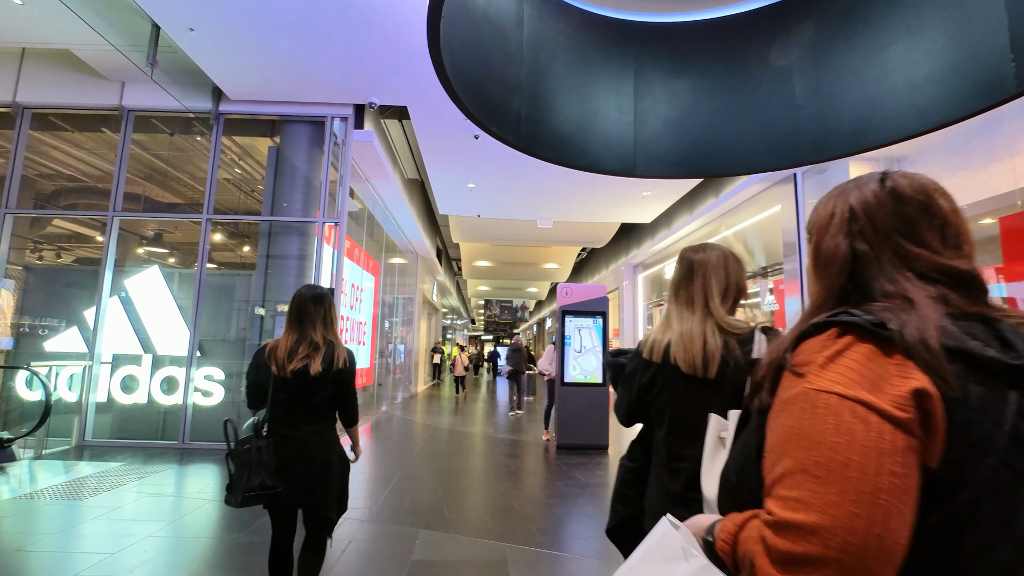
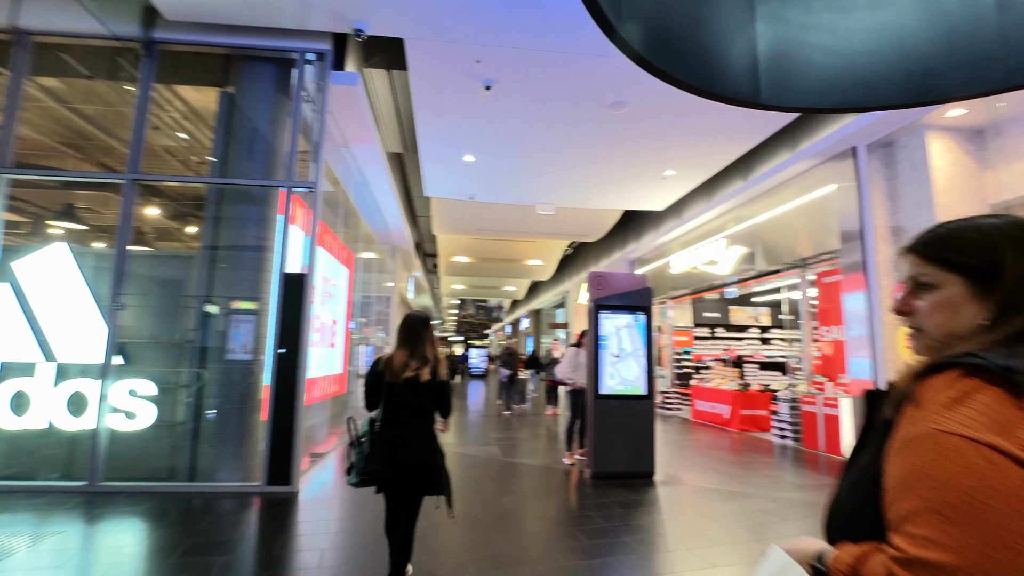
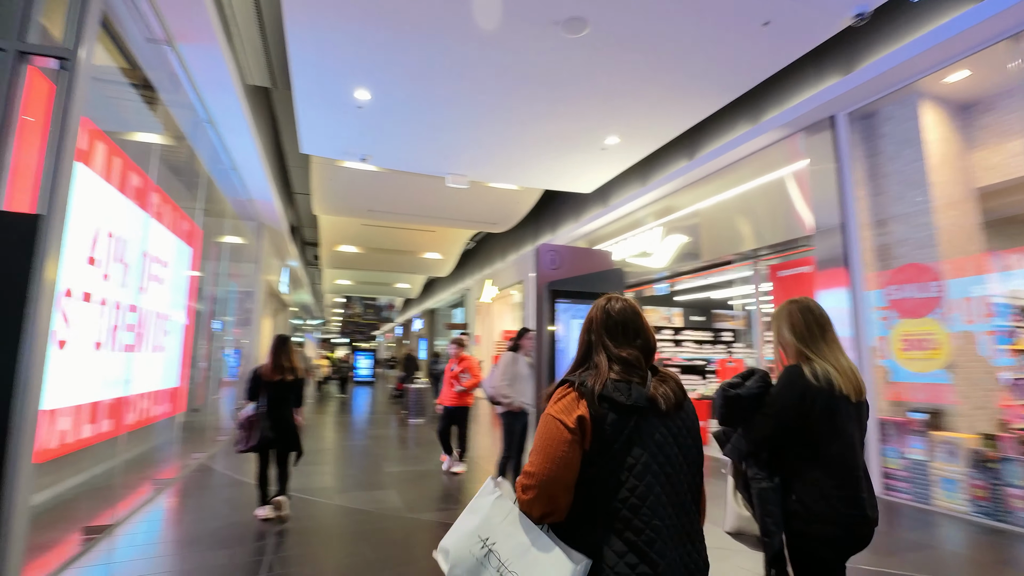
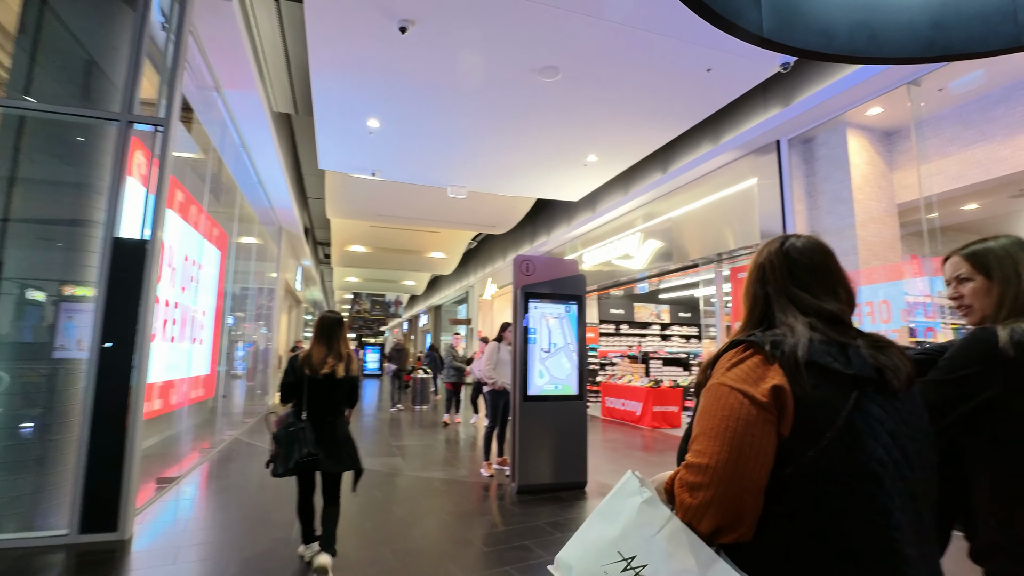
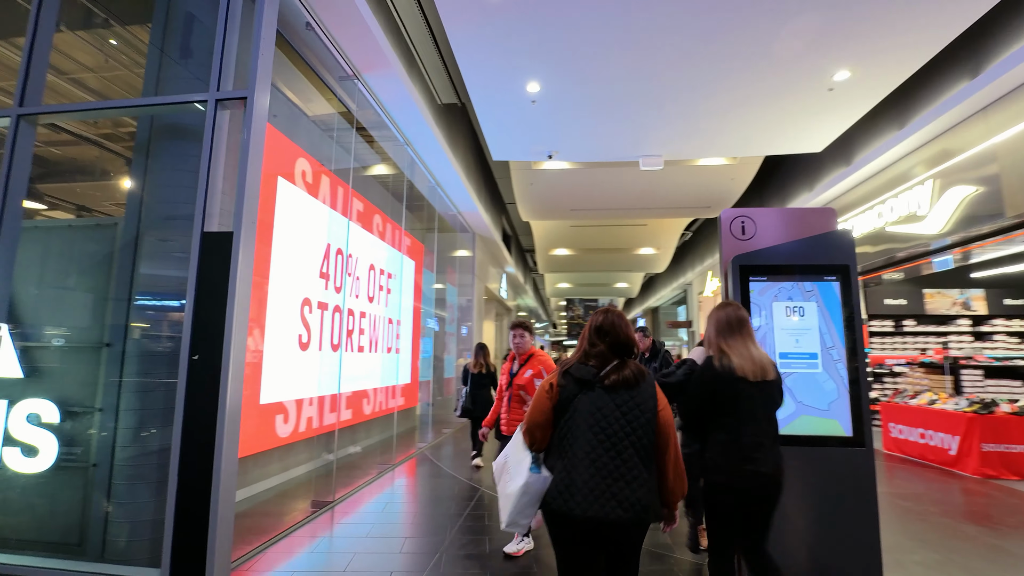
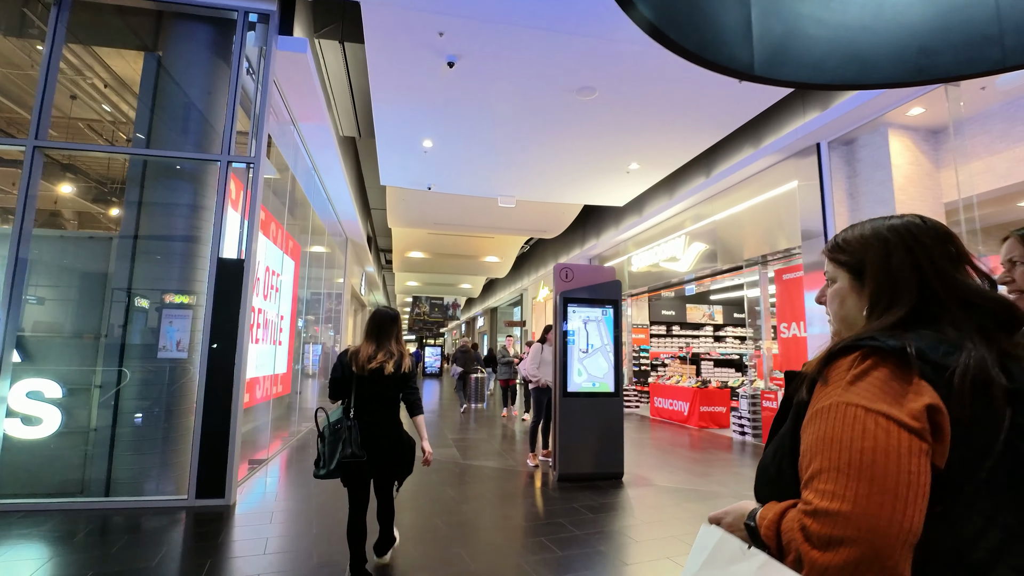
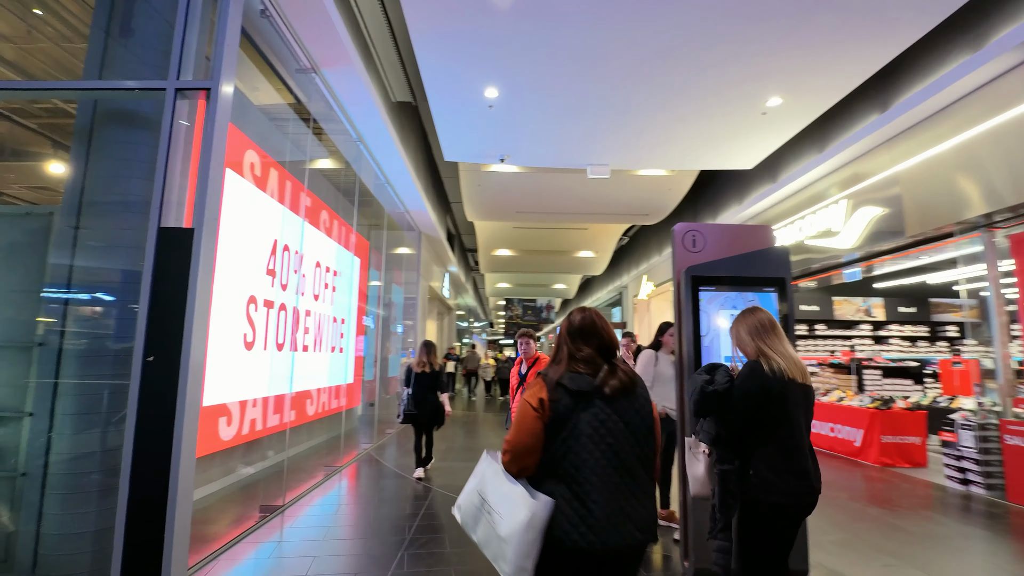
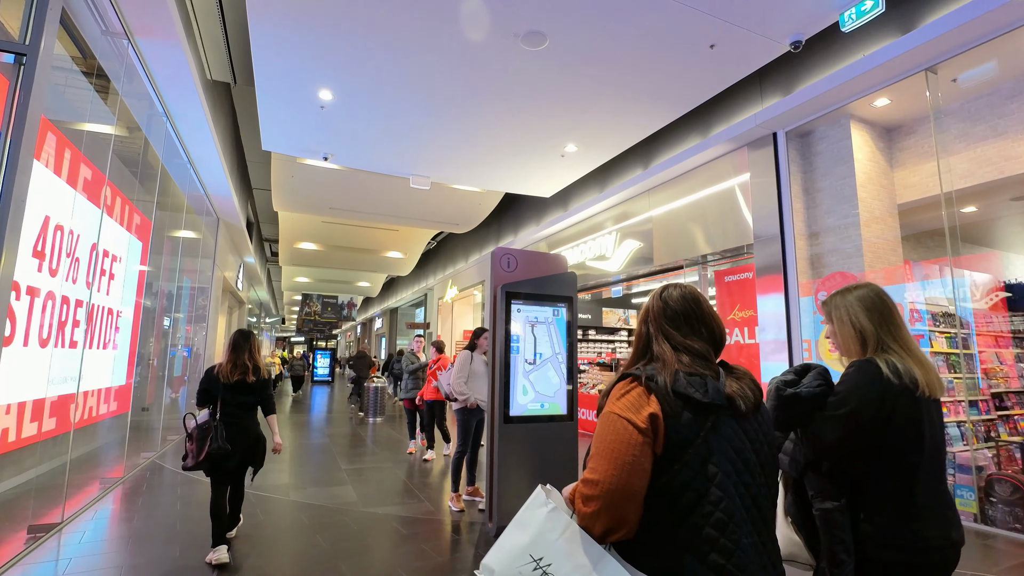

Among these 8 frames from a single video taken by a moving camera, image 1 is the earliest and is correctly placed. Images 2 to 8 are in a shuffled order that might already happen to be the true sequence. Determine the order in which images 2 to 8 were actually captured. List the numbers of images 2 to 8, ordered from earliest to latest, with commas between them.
2, 6, 4, 8, 3, 7, 5
